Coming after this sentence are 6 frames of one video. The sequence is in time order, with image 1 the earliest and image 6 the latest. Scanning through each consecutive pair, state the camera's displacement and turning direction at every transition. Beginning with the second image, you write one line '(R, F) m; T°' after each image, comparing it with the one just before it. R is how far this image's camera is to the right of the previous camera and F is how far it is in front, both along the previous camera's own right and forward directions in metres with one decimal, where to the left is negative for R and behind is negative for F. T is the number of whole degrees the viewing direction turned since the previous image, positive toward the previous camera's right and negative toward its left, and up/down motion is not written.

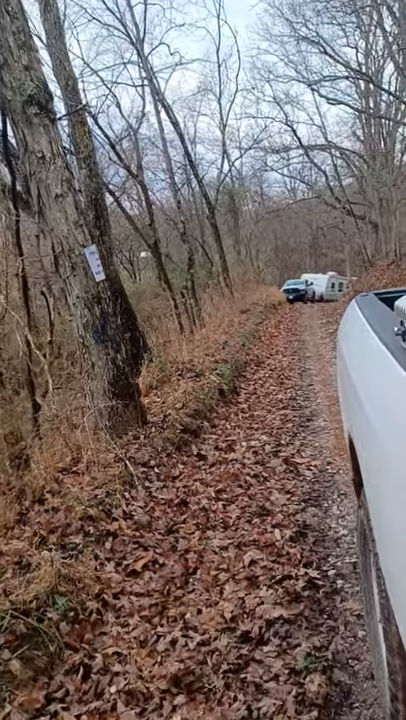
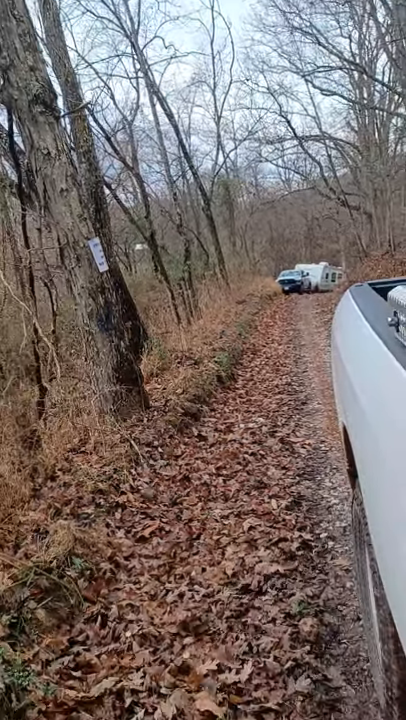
(0.0, -0.3) m; 0°
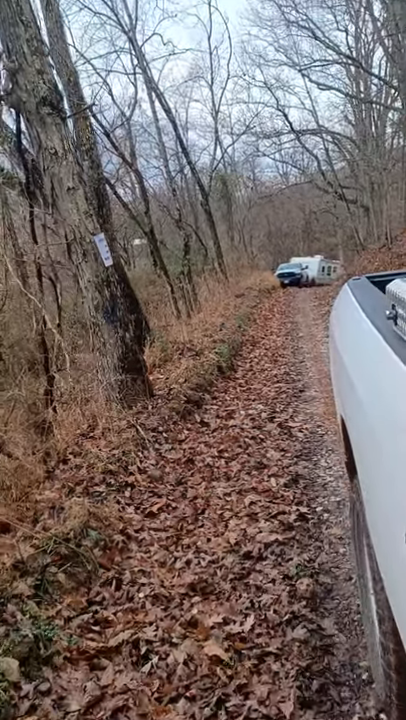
(0.0, -0.3) m; 0°
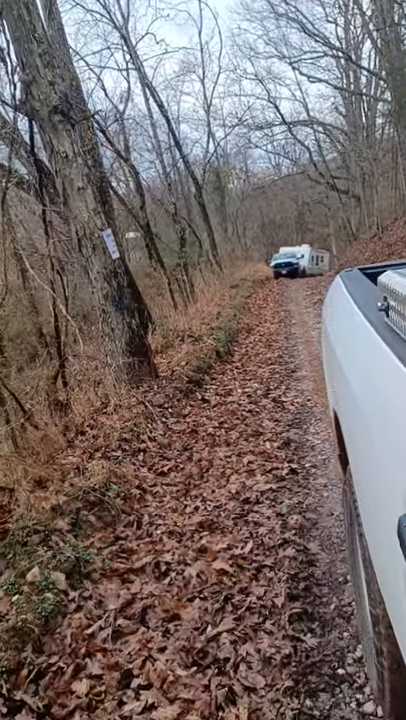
(-0.1, -0.7) m; 0°
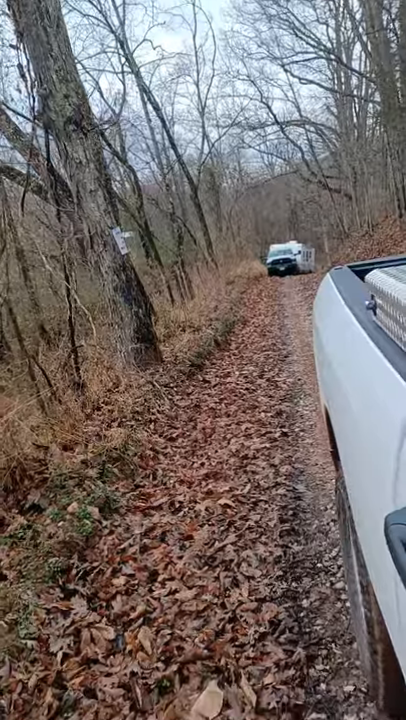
(-0.1, -0.8) m; 0°
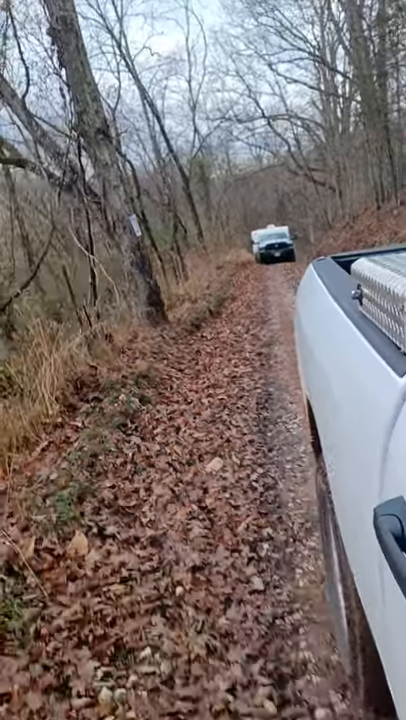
(-0.2, -2.2) m; +1°
